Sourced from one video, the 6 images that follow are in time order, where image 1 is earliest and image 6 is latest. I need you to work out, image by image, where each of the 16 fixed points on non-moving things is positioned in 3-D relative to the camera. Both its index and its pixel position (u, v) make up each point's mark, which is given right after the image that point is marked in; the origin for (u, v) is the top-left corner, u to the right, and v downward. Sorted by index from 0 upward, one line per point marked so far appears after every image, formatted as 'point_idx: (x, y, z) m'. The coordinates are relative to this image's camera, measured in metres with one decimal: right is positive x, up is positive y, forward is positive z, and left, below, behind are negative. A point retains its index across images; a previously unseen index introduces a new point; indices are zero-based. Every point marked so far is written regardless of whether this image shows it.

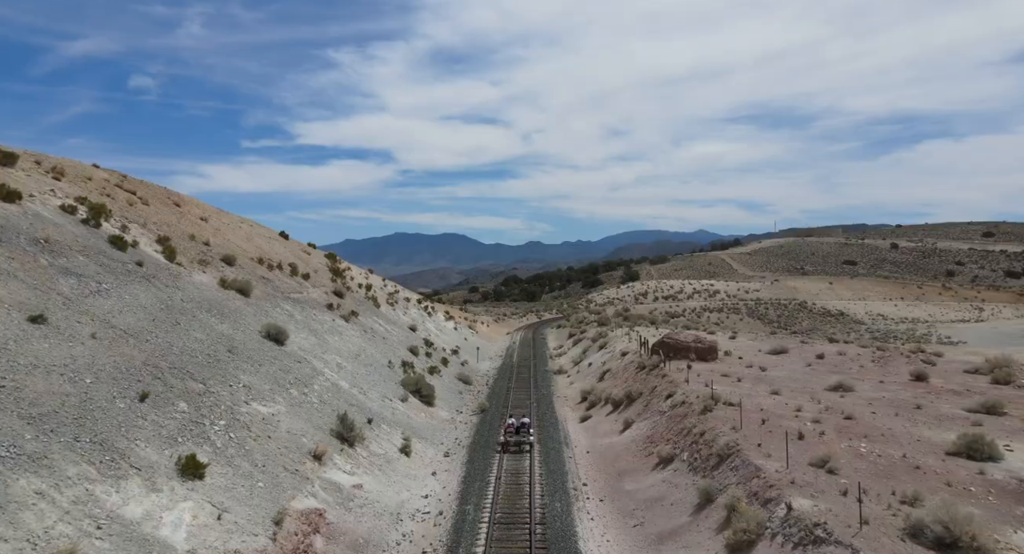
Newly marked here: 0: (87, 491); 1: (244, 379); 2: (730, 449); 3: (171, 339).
0: (-7.1, -3.5, +11.7) m
1: (-7.5, -2.8, +19.7) m
2: (+5.2, -4.1, +16.9) m
3: (-9.1, -1.7, +18.8) m
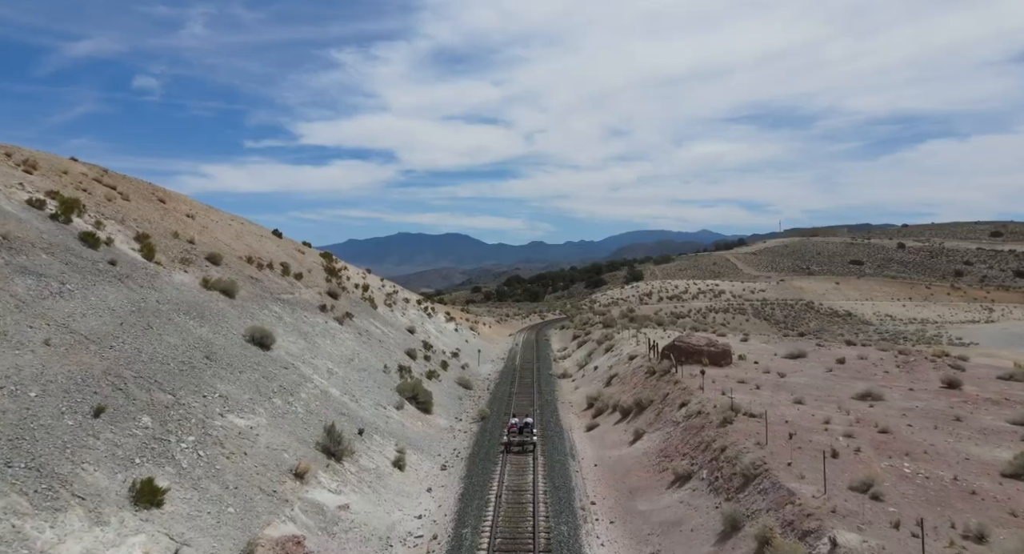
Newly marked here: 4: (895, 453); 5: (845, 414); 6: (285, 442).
0: (-7.0, -3.5, +10.0) m
1: (-7.4, -2.8, +18.0) m
2: (+5.3, -4.1, +15.2) m
3: (-9.1, -1.7, +17.2) m
4: (+8.6, -3.9, +15.7) m
5: (+9.3, -3.8, +19.6) m
6: (-5.7, -4.1, +17.7) m
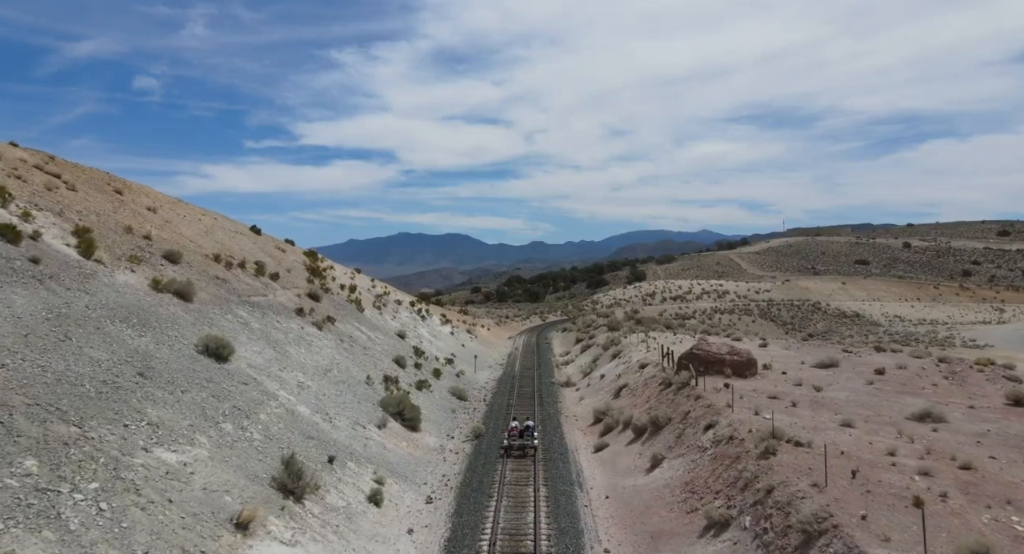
0: (-7.1, -3.5, +6.7) m
1: (-7.5, -2.8, +14.7) m
2: (+5.2, -4.1, +11.9) m
3: (-9.1, -1.7, +13.9) m
4: (+8.5, -3.9, +12.4) m
5: (+9.2, -3.8, +16.3) m
6: (-5.8, -4.1, +14.4) m
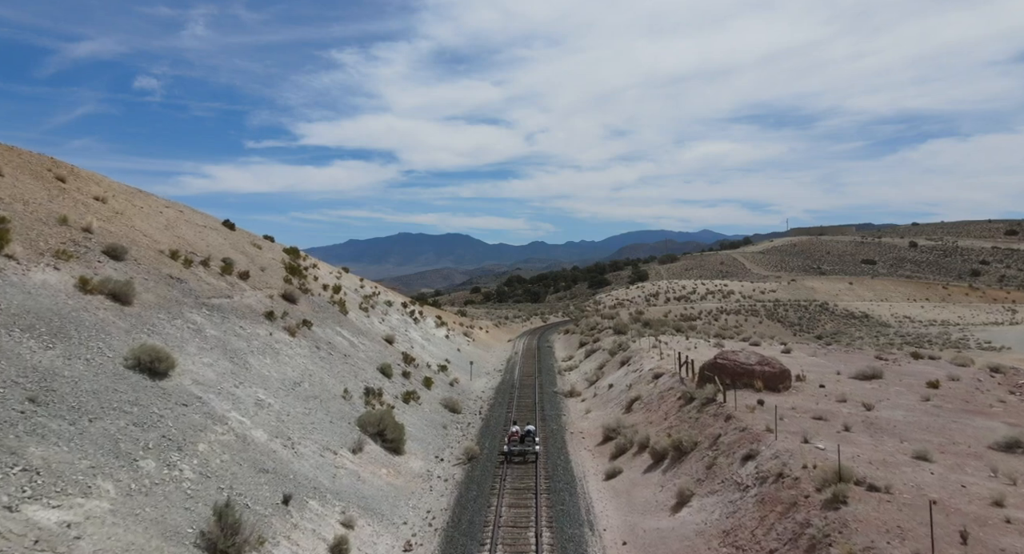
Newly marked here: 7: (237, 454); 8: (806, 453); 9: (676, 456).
0: (-7.2, -3.5, +3.2) m
1: (-7.6, -2.8, +11.2) m
2: (+5.1, -4.1, +8.4) m
3: (-9.2, -1.6, +10.4) m
4: (+8.4, -3.9, +8.9) m
5: (+9.1, -3.8, +12.8) m
6: (-5.9, -4.1, +10.9) m
7: (-6.2, -4.0, +16.0) m
8: (+6.2, -3.8, +15.1) m
9: (+4.5, -5.0, +19.6) m
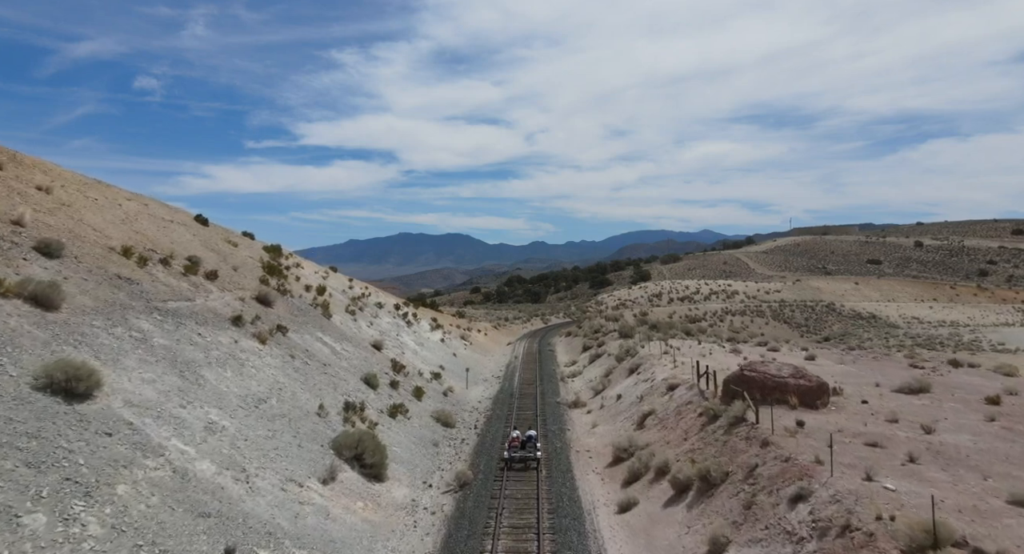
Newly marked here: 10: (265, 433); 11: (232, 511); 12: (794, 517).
0: (-7.3, -3.5, +0.2) m
1: (-7.6, -2.8, +8.2) m
2: (+5.1, -4.1, +5.4) m
3: (-9.3, -1.6, +7.4) m
4: (+8.3, -3.9, +6.0) m
5: (+9.0, -3.8, +9.8) m
6: (-5.9, -4.1, +7.9) m
7: (-6.2, -4.0, +13.0) m
8: (+6.2, -3.8, +12.1) m
9: (+4.5, -5.0, +16.6) m
10: (-6.2, -3.9, +17.8) m
11: (-5.5, -4.6, +13.8) m
12: (+5.1, -4.4, +12.9) m
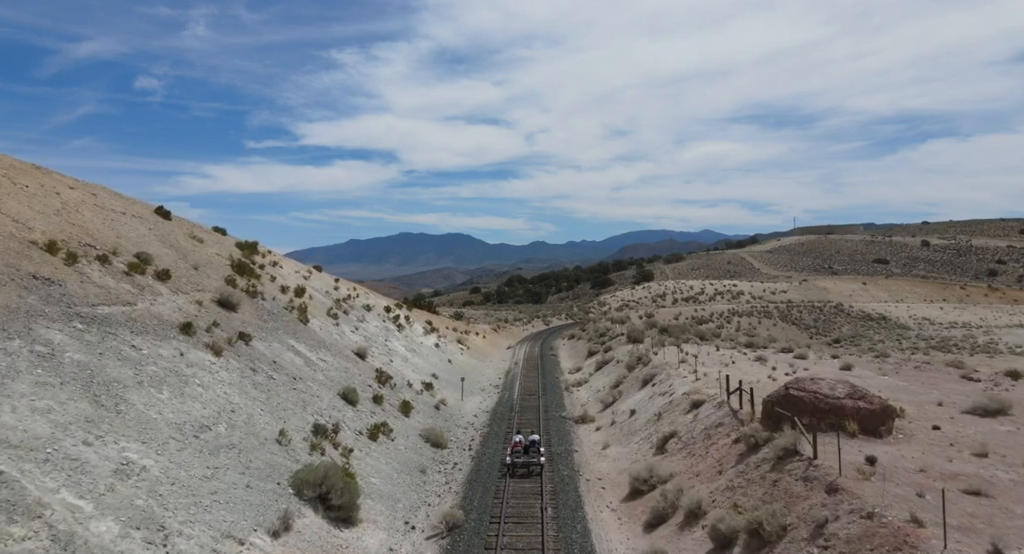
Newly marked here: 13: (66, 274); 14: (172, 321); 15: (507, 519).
0: (-7.3, -3.5, -3.3) m
1: (-7.6, -2.8, +4.7) m
2: (+5.0, -4.1, +1.9) m
3: (-9.3, -1.6, +3.9) m
4: (+8.3, -3.9, +2.4) m
5: (+9.0, -3.8, +6.3) m
6: (-5.9, -4.1, +4.4) m
7: (-6.3, -4.0, +9.5) m
8: (+6.2, -3.8, +8.6) m
9: (+4.5, -5.0, +13.1) m
10: (-6.2, -3.9, +14.3) m
11: (-5.5, -4.6, +10.3) m
12: (+5.1, -4.3, +9.4) m
13: (-11.3, +0.1, +18.0) m
14: (-9.4, -1.2, +19.6) m
15: (-0.1, -6.0, +17.5) m
